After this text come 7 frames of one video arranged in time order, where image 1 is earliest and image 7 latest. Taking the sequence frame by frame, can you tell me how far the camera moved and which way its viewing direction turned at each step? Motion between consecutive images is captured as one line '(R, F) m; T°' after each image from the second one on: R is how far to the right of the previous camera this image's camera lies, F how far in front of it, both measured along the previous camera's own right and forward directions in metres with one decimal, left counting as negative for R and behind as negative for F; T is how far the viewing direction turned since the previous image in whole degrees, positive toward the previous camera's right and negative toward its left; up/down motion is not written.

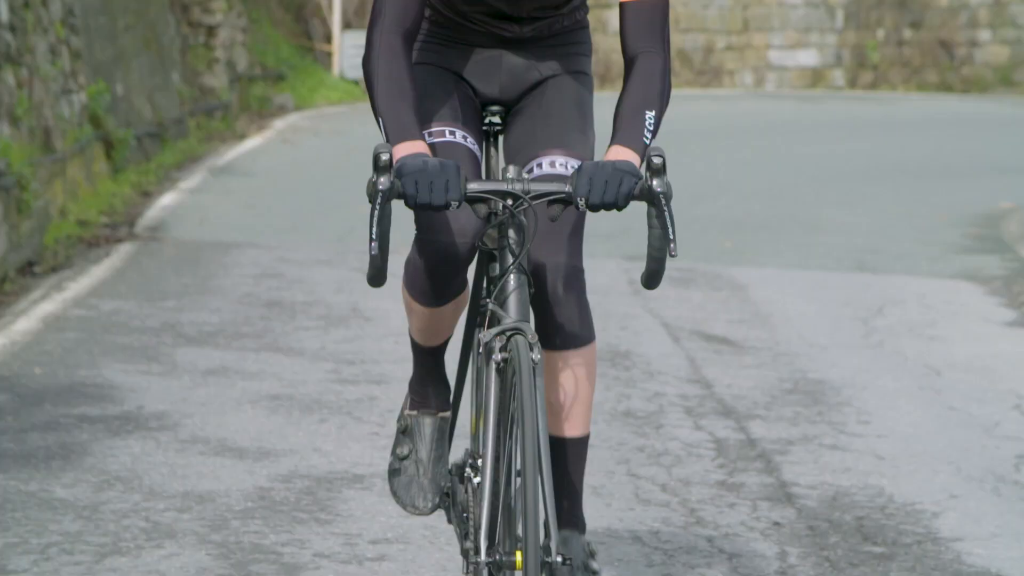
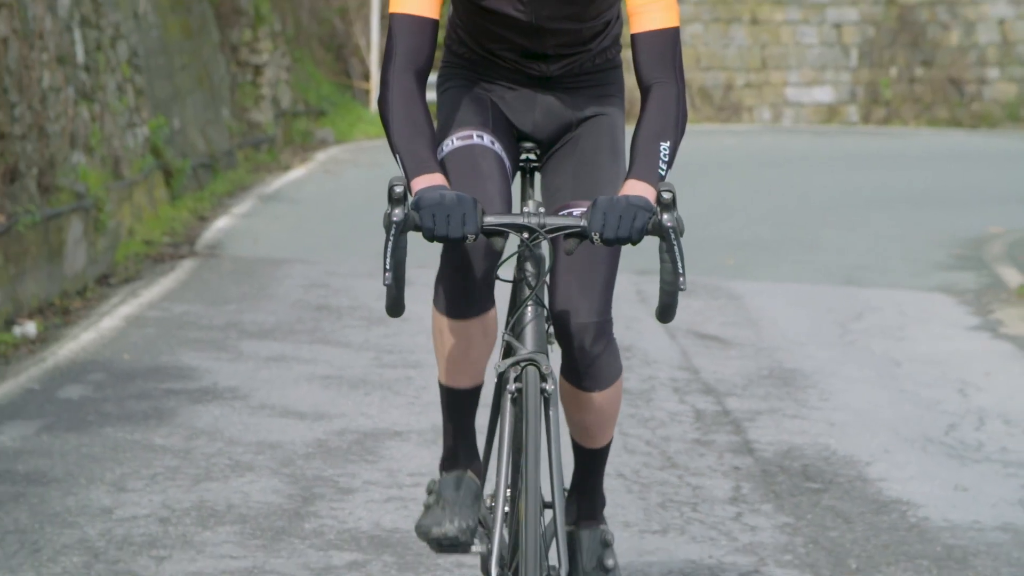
(+0.1, -1.0) m; -1°
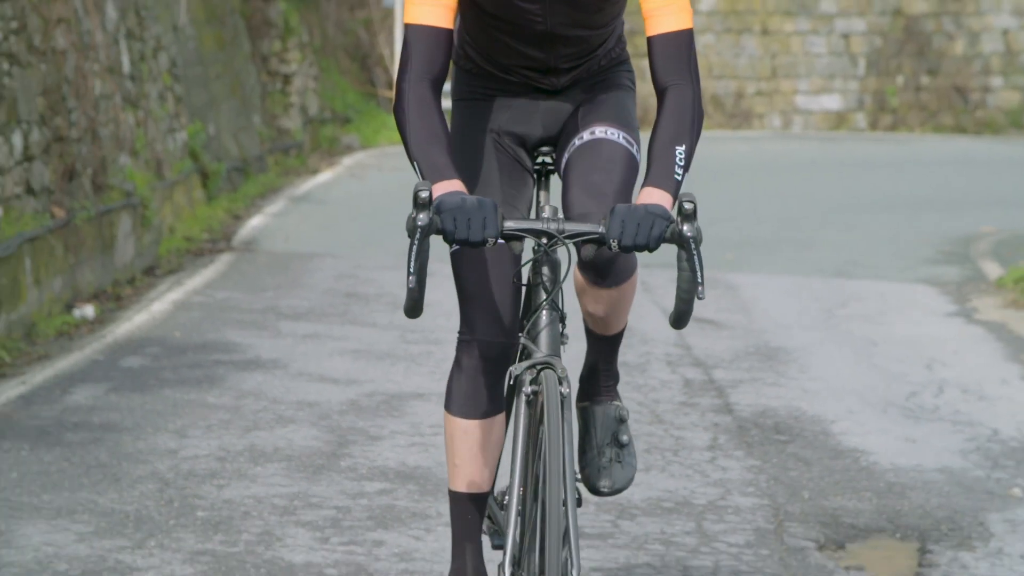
(0.0, -0.8) m; -1°
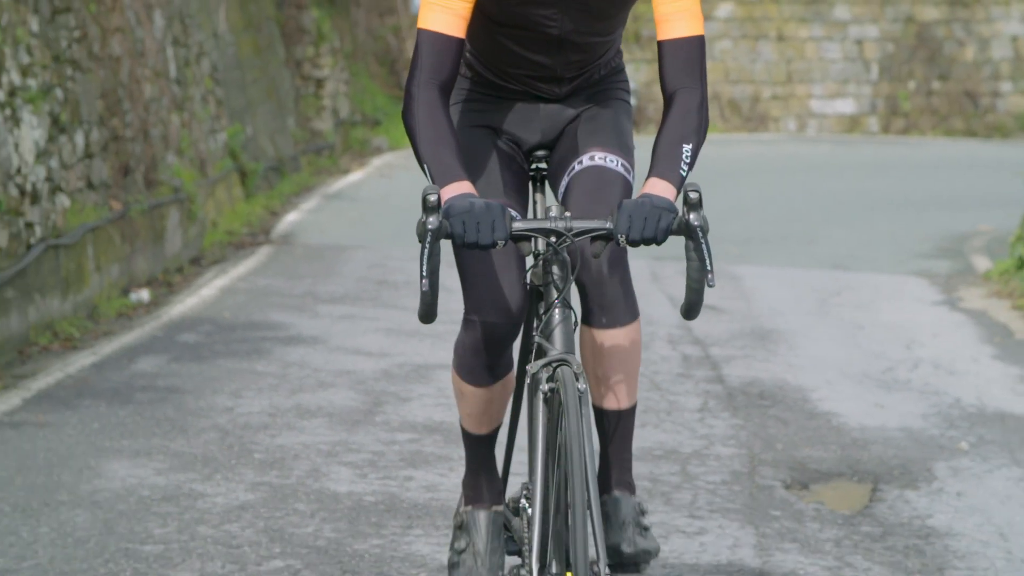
(0.0, -0.8) m; -1°
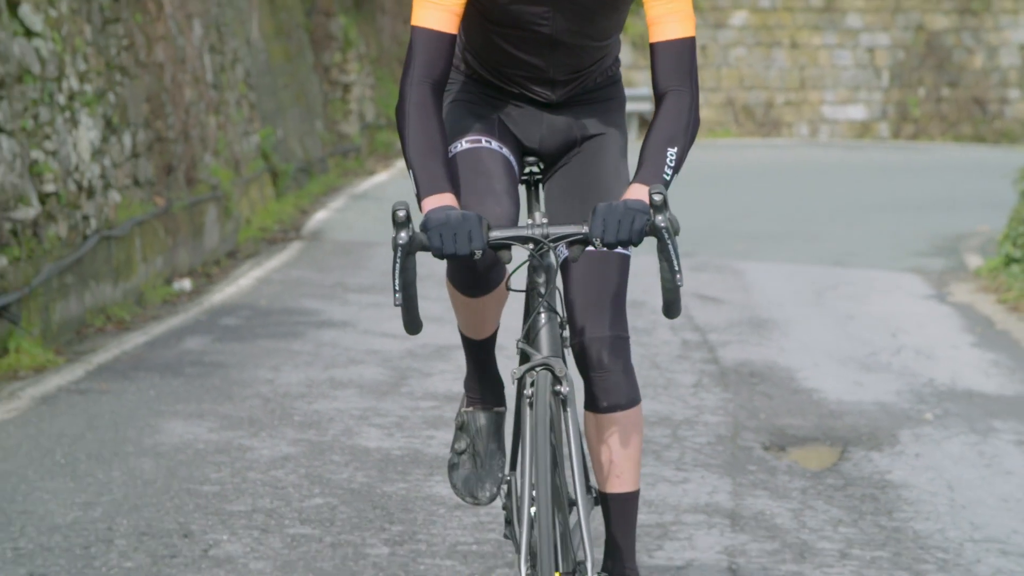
(0.0, -0.7) m; -1°
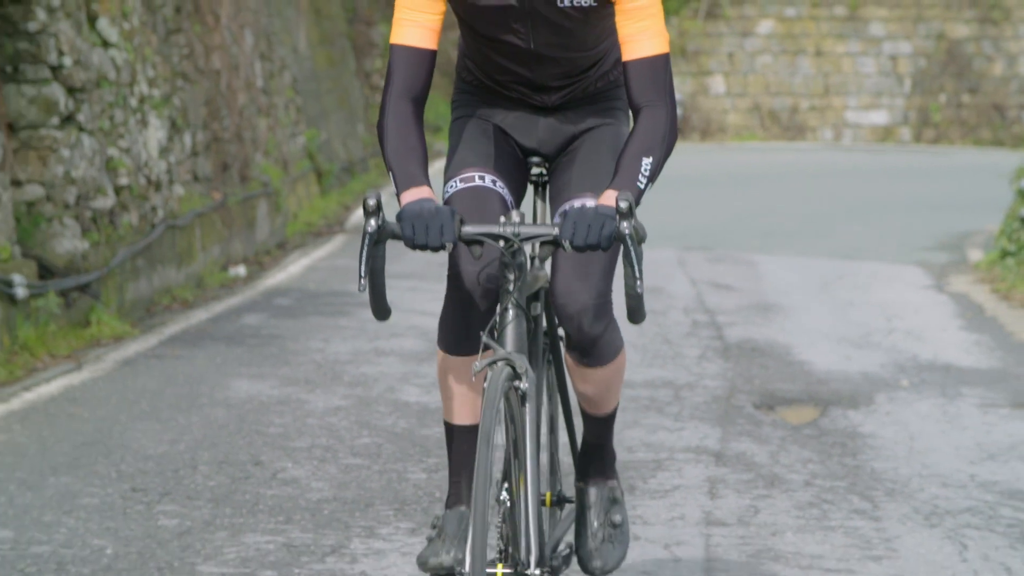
(0.0, -0.9) m; -1°
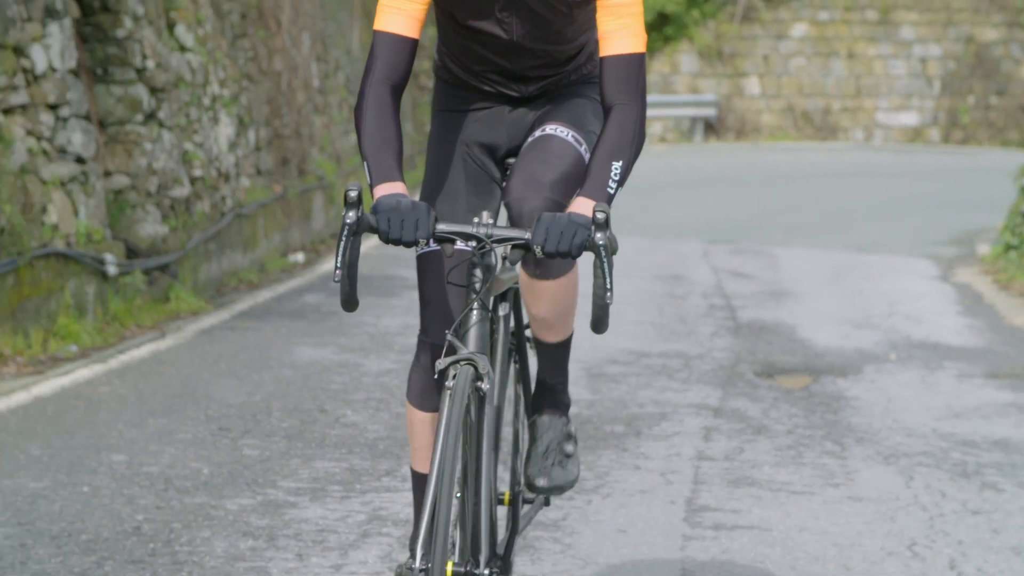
(0.0, -1.0) m; -1°
